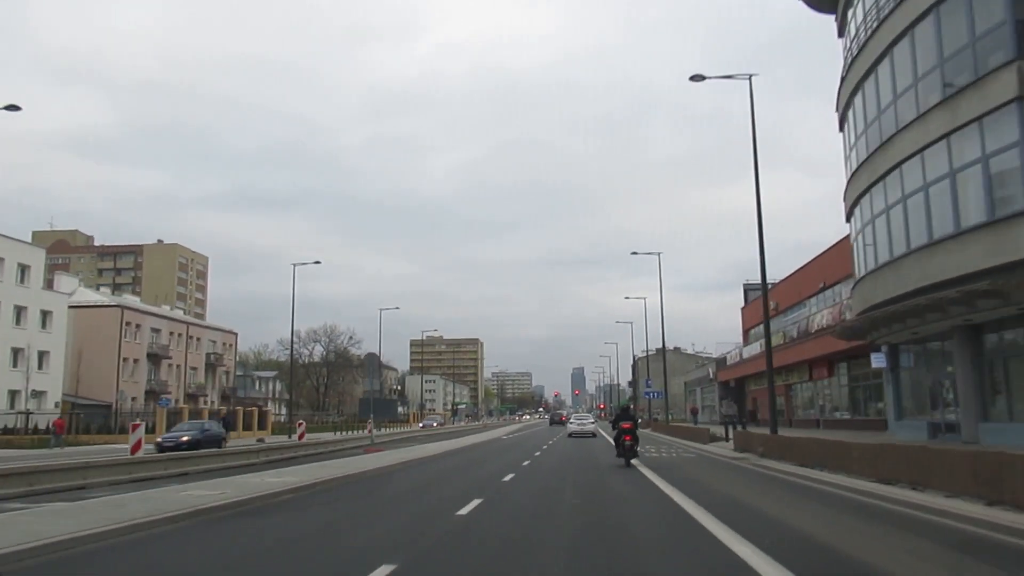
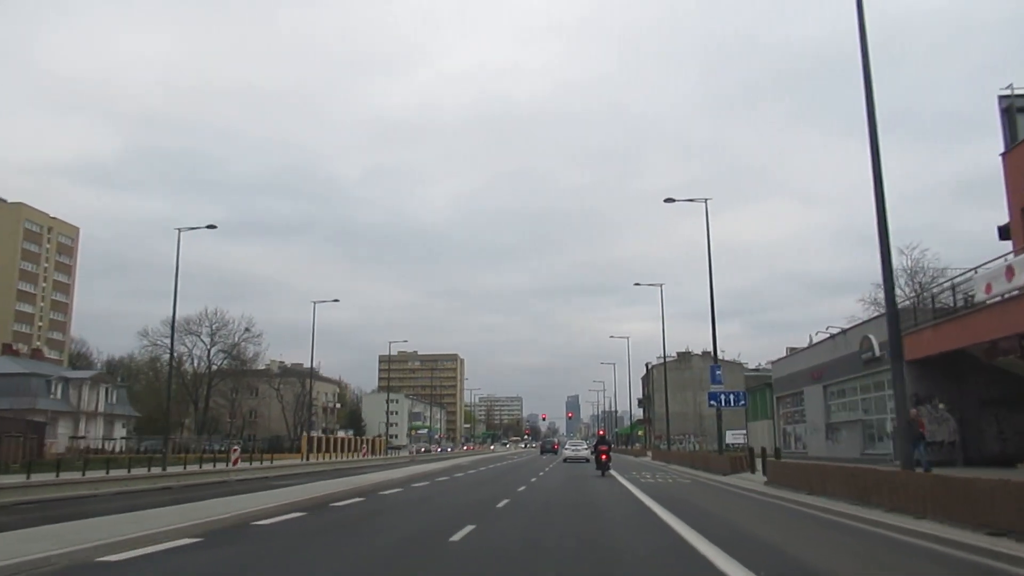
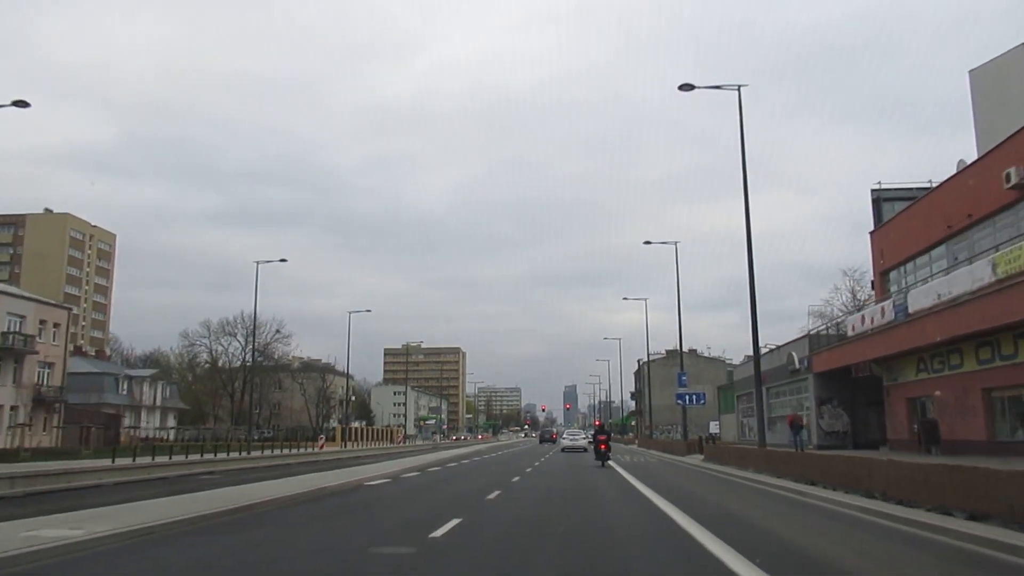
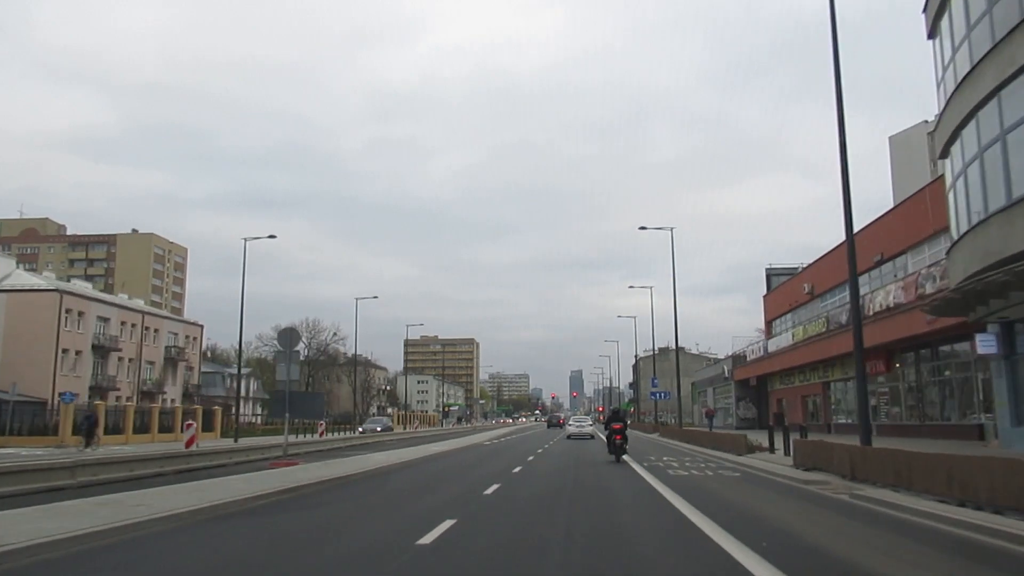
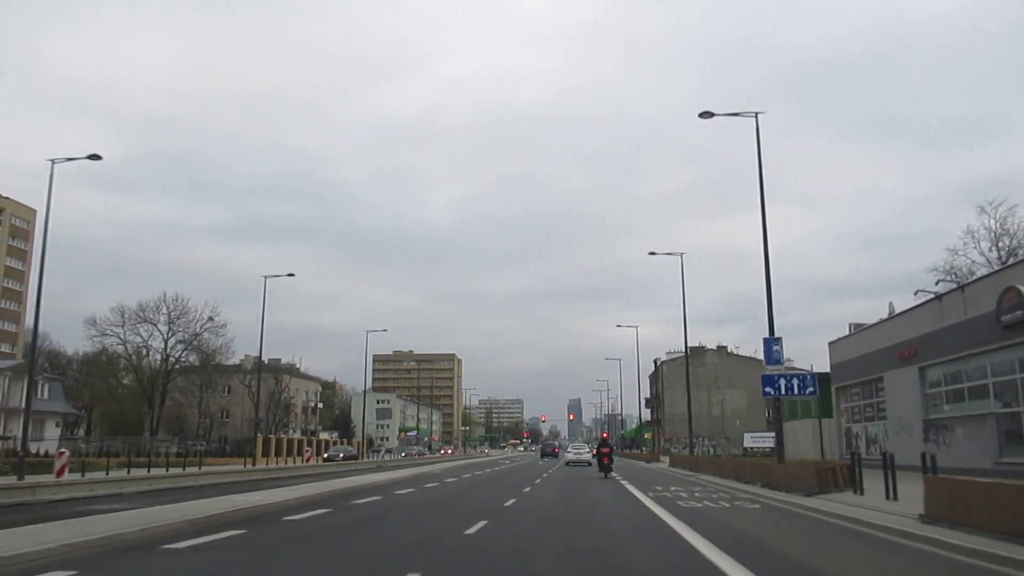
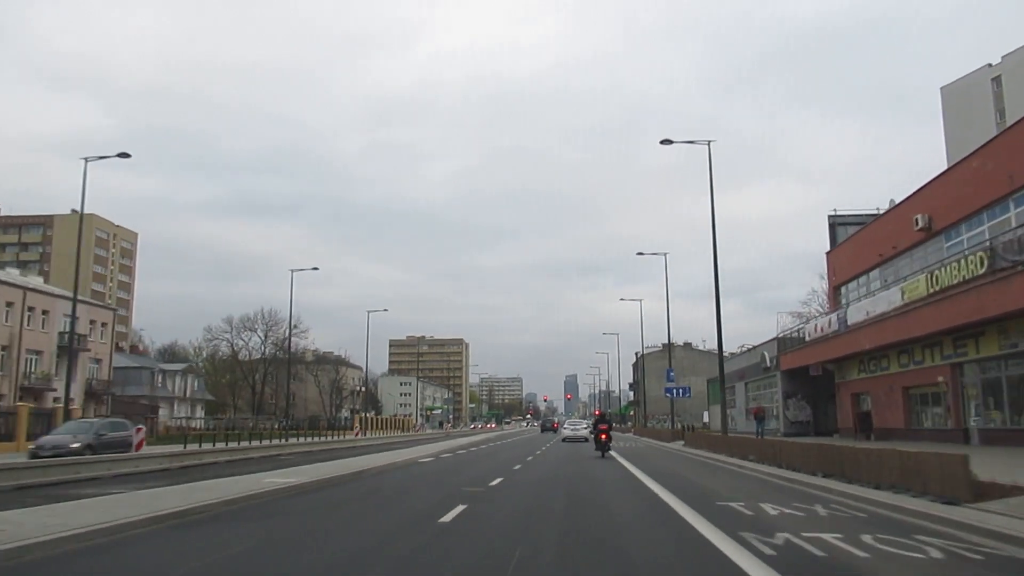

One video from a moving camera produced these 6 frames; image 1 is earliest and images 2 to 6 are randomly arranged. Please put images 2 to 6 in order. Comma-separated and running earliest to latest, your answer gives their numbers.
4, 6, 3, 2, 5
